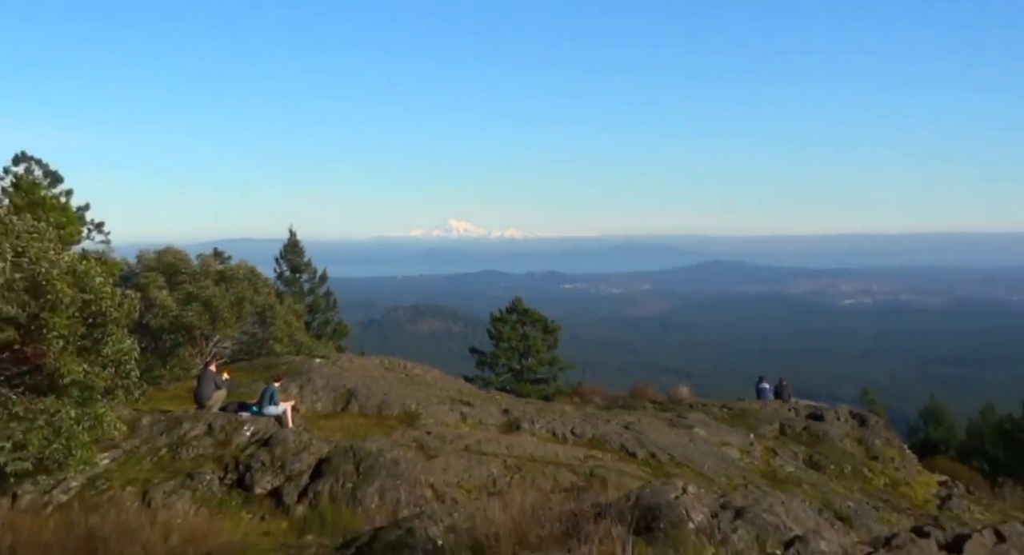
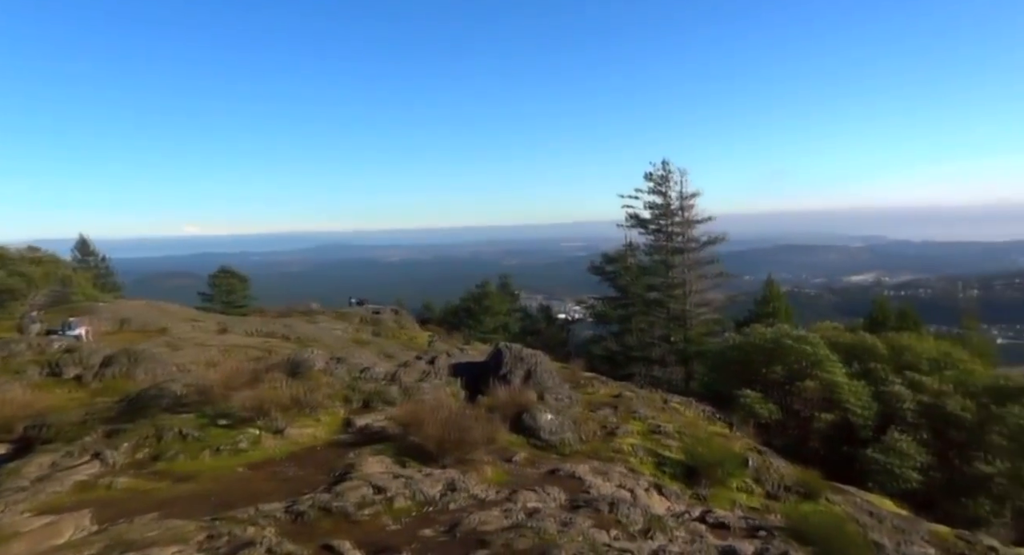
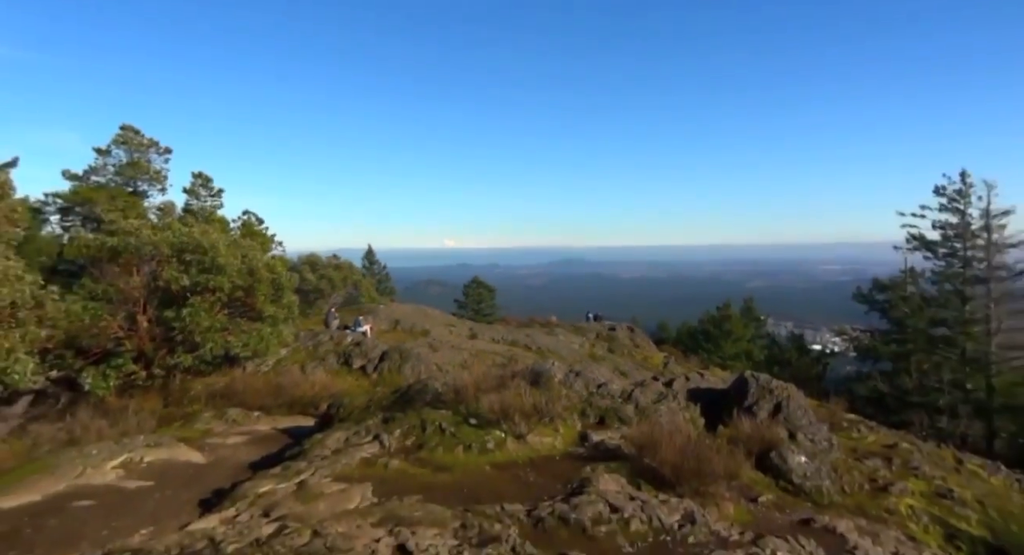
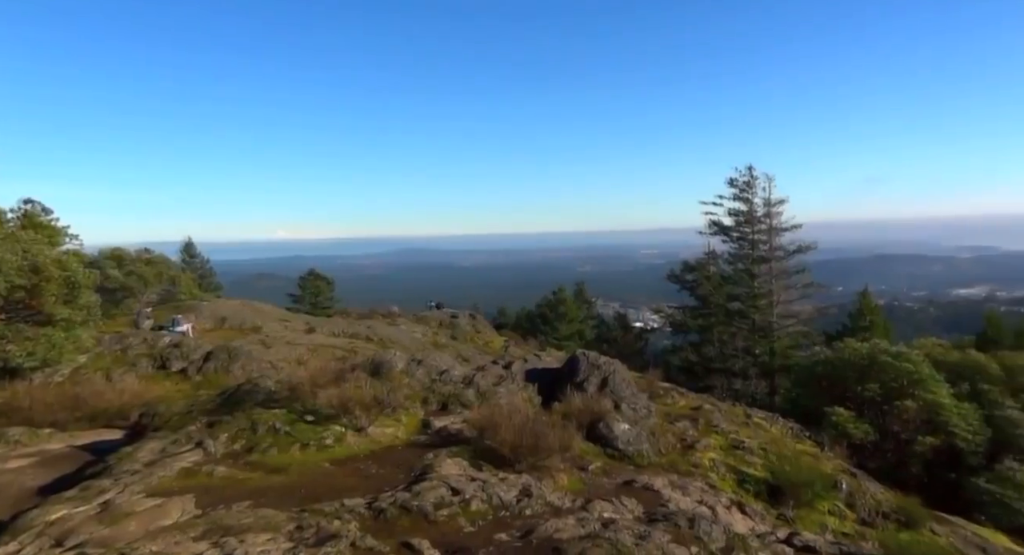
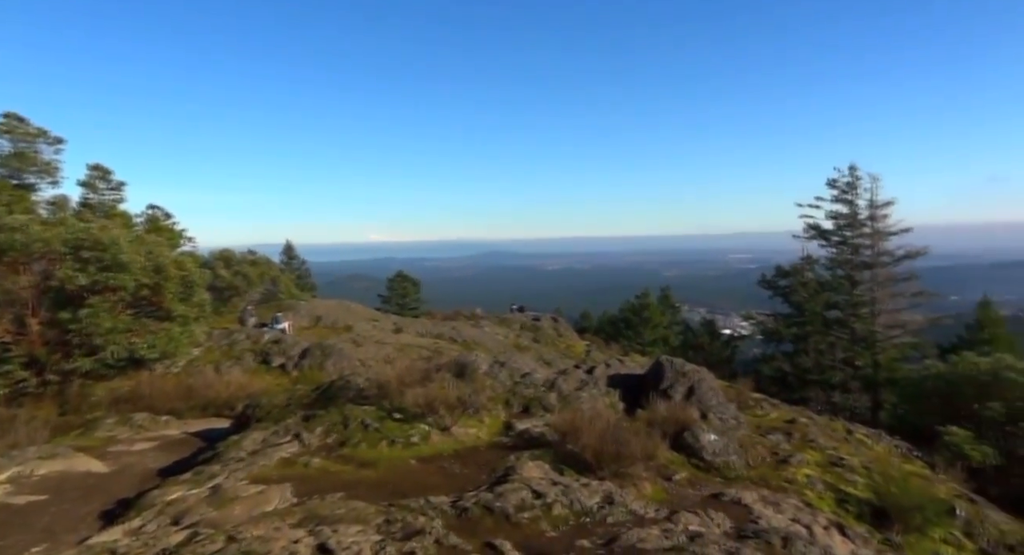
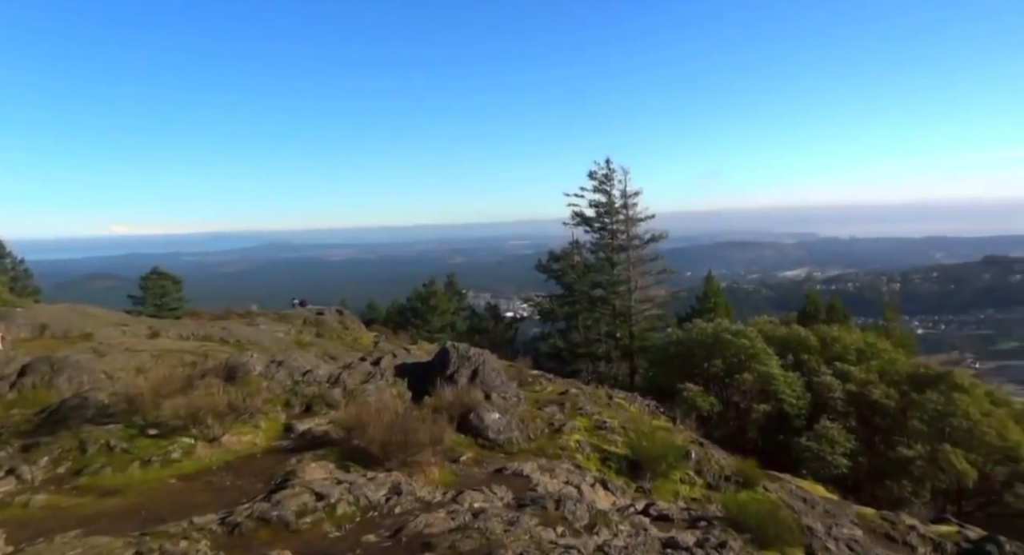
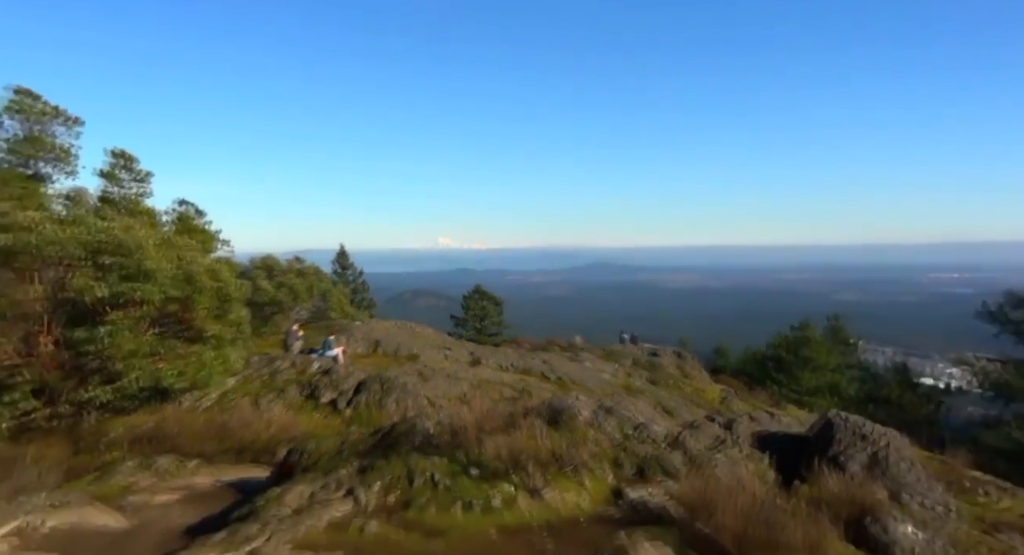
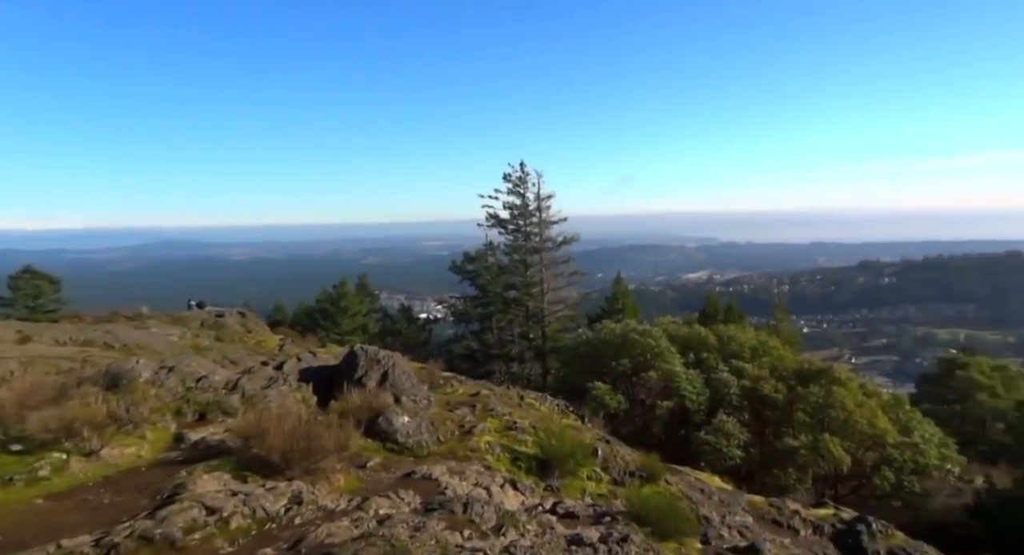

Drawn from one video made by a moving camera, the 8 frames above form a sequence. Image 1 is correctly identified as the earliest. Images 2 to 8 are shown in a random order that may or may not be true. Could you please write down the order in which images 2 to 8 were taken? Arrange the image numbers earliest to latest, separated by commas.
7, 3, 5, 4, 2, 6, 8
